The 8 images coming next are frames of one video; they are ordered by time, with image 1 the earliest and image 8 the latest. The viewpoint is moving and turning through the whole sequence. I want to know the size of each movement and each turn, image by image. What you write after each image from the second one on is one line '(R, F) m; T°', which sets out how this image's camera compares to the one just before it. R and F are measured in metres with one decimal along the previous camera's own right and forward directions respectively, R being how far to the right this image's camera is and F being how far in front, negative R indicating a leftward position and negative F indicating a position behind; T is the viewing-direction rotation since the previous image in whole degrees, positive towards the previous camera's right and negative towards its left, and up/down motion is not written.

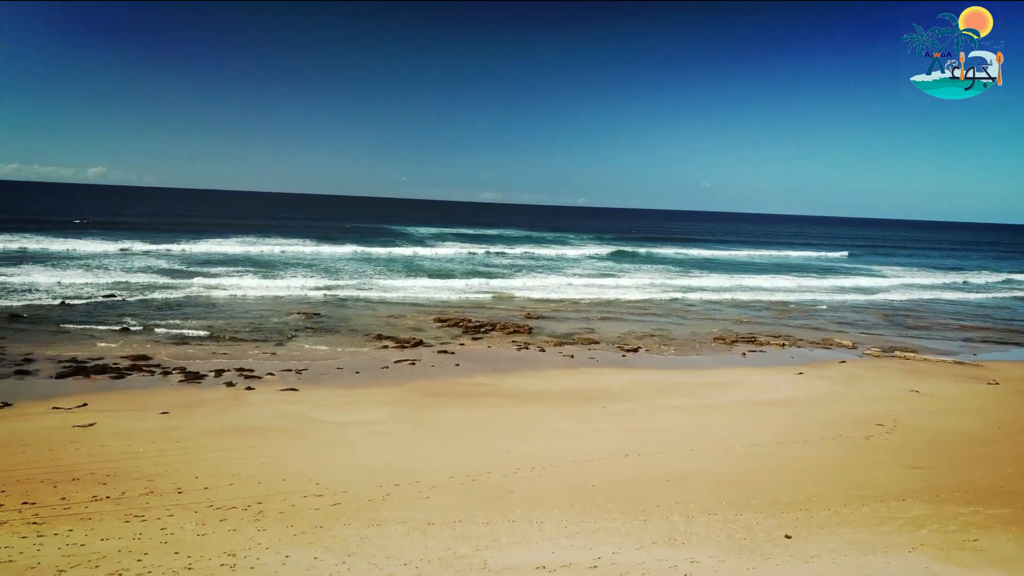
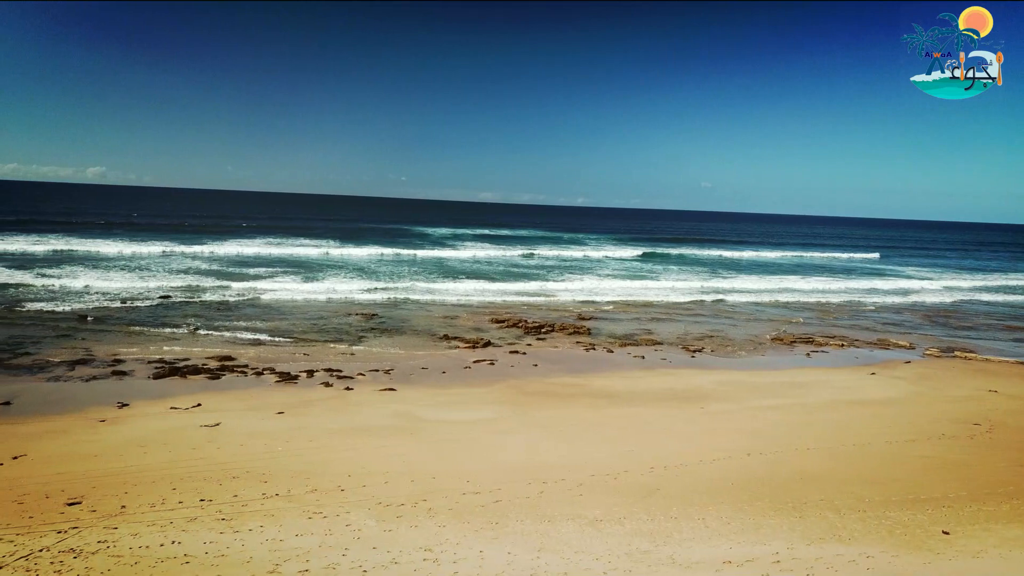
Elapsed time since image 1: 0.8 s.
(-1.4, -0.2) m; 0°
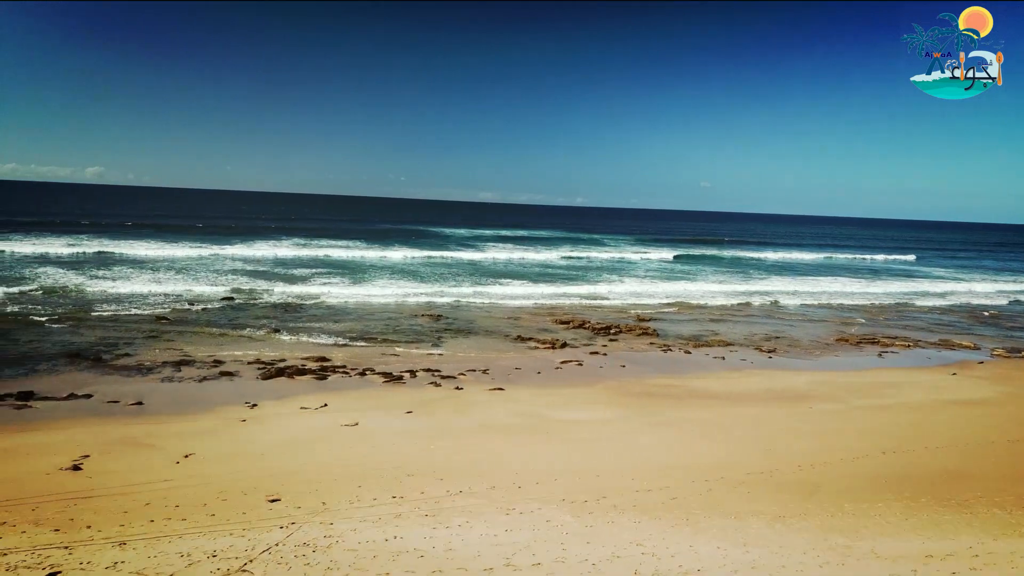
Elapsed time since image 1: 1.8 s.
(-1.6, -0.2) m; 0°
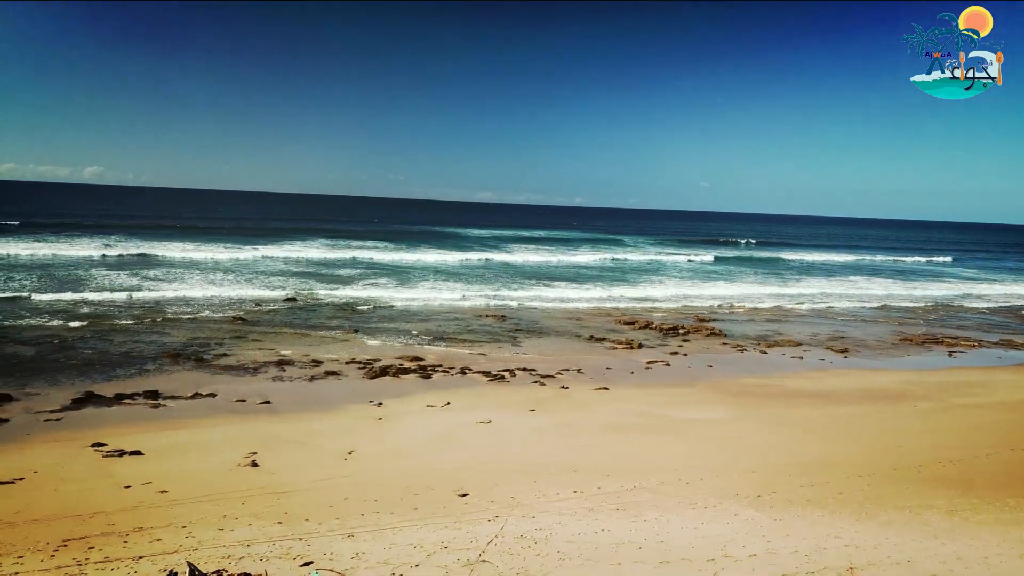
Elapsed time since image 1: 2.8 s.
(-1.6, -0.2) m; 0°
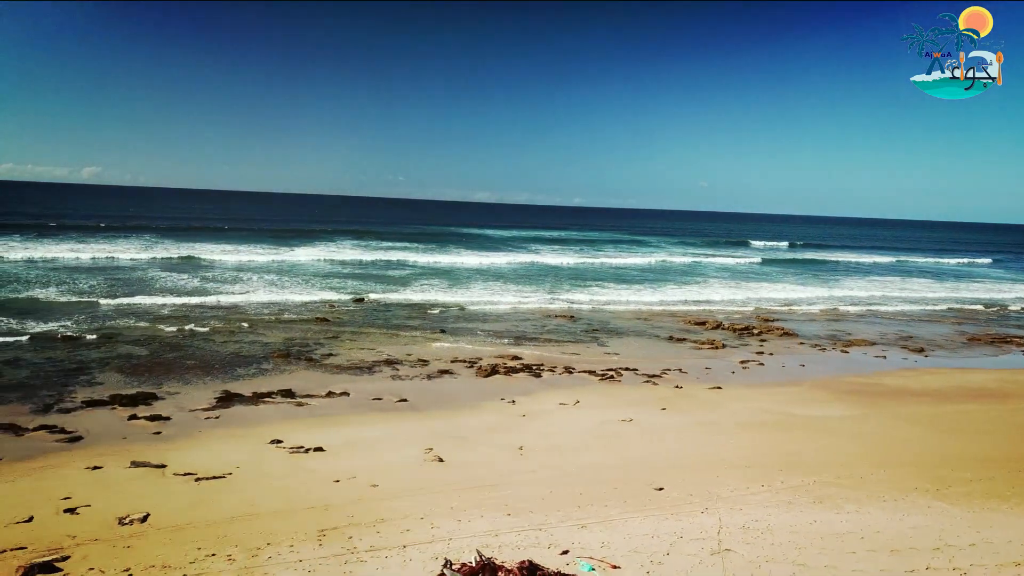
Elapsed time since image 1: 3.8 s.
(-1.8, -0.3) m; 0°
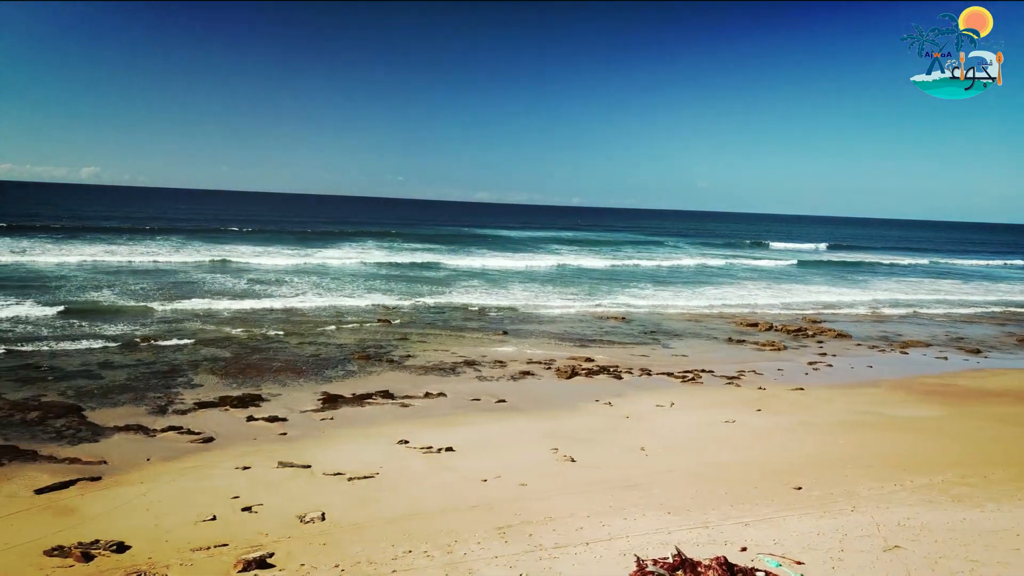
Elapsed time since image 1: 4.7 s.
(-1.4, -0.2) m; 0°
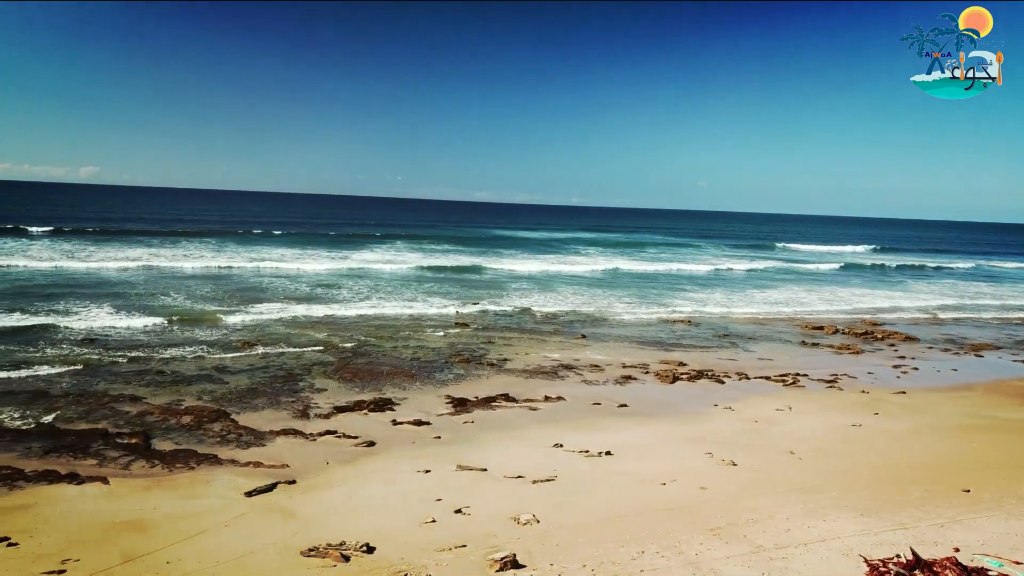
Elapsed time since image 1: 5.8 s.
(-1.8, -0.2) m; 0°
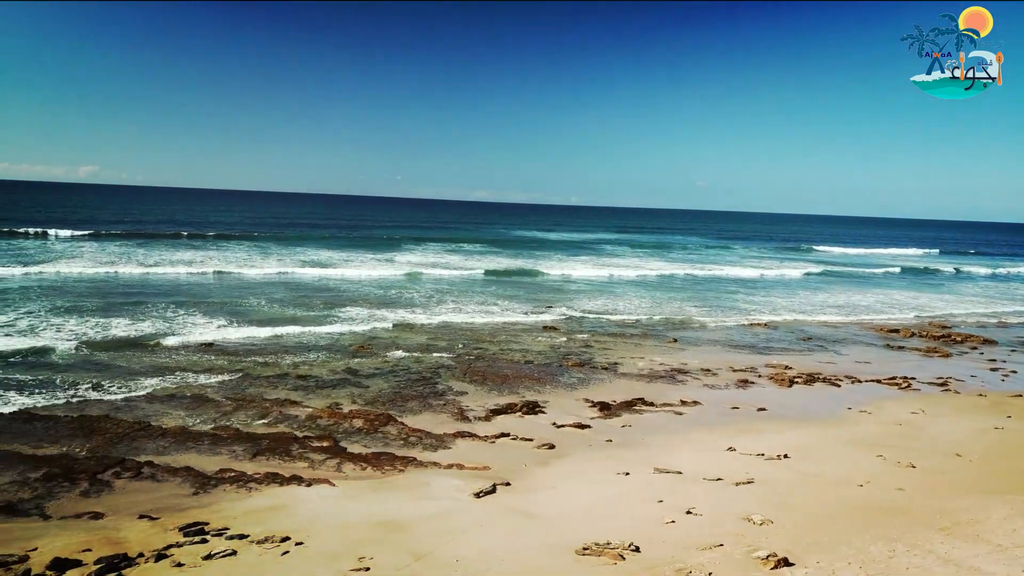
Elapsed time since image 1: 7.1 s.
(-2.1, -0.3) m; 0°
